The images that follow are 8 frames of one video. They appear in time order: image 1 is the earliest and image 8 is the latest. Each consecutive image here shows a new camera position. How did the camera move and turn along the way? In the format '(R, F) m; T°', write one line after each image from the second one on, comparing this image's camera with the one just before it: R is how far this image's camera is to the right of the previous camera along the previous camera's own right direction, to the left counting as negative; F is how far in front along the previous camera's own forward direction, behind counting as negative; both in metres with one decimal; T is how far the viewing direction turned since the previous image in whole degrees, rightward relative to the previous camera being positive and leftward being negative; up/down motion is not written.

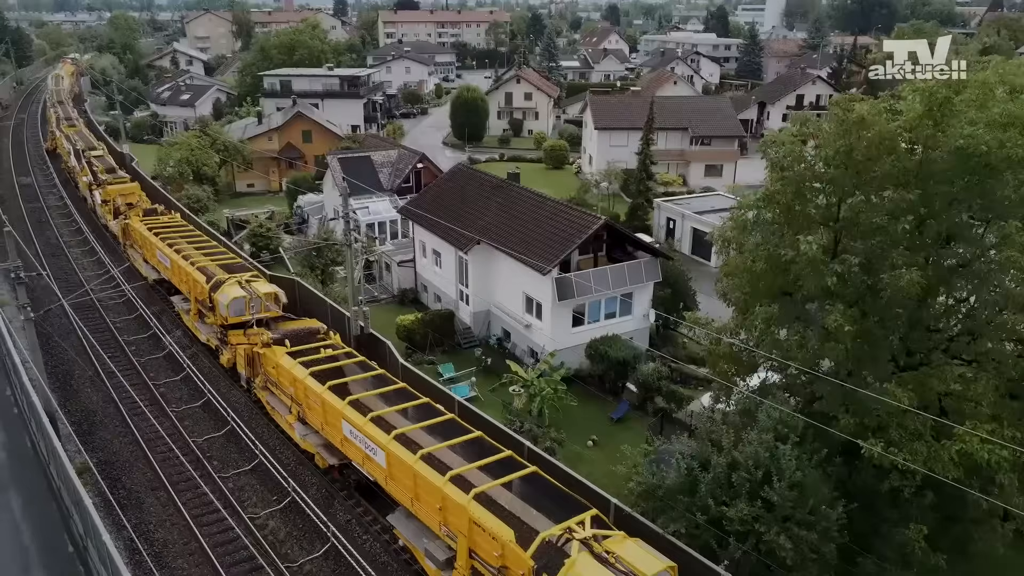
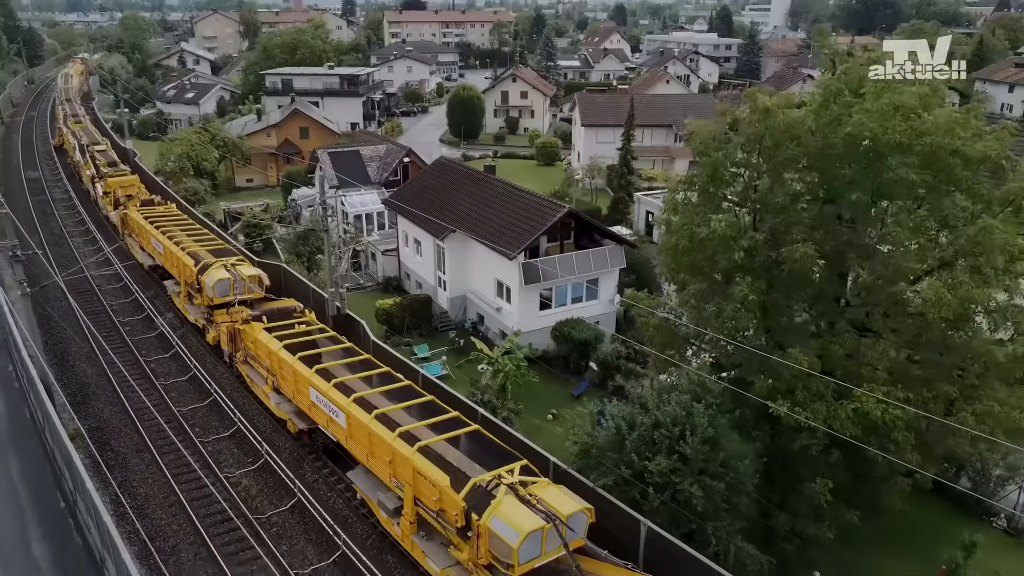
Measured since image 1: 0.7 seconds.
(+1.0, -1.0) m; -1°
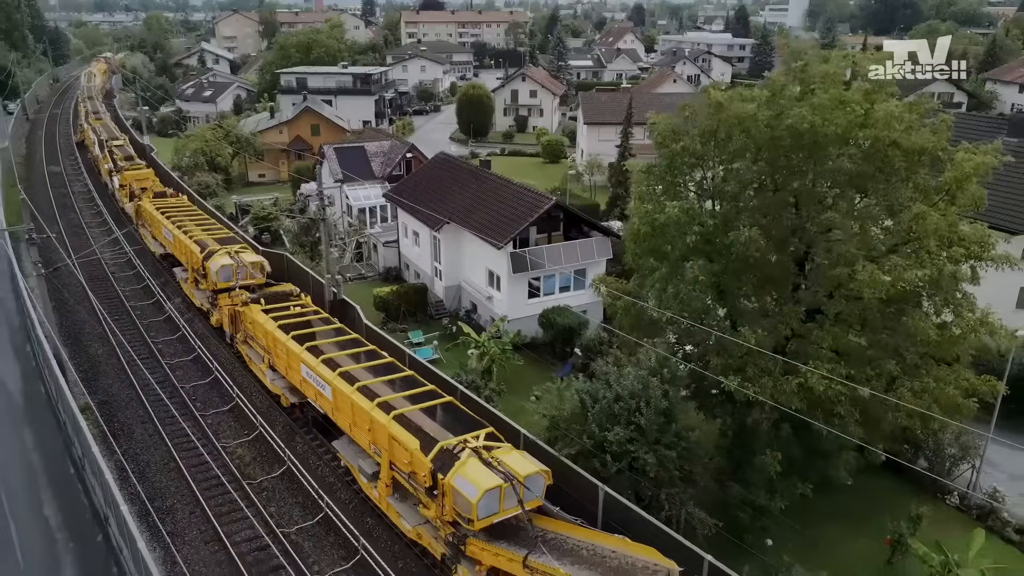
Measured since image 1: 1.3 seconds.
(+0.8, -0.8) m; -1°
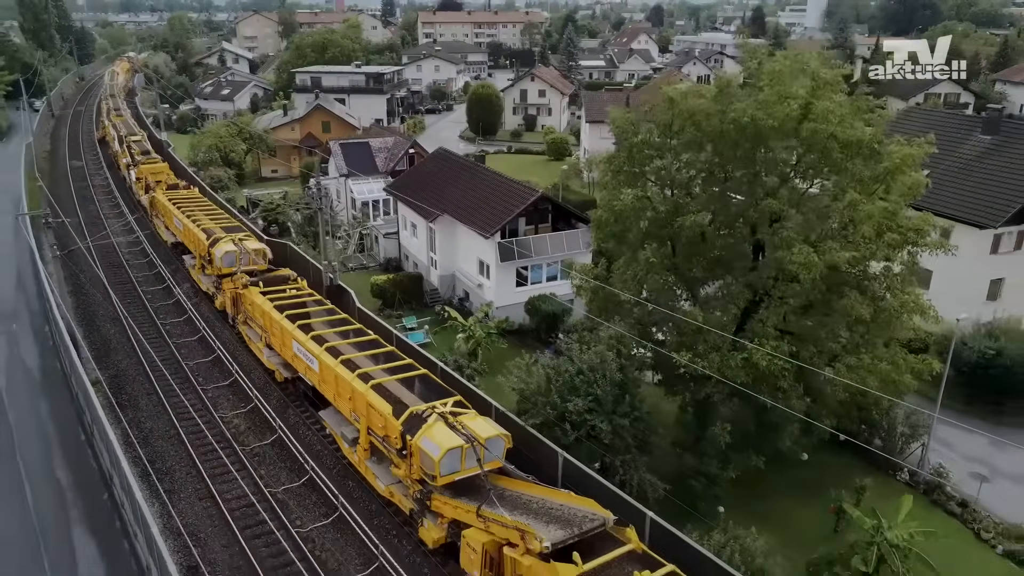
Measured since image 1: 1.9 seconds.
(+0.9, -1.0) m; -1°
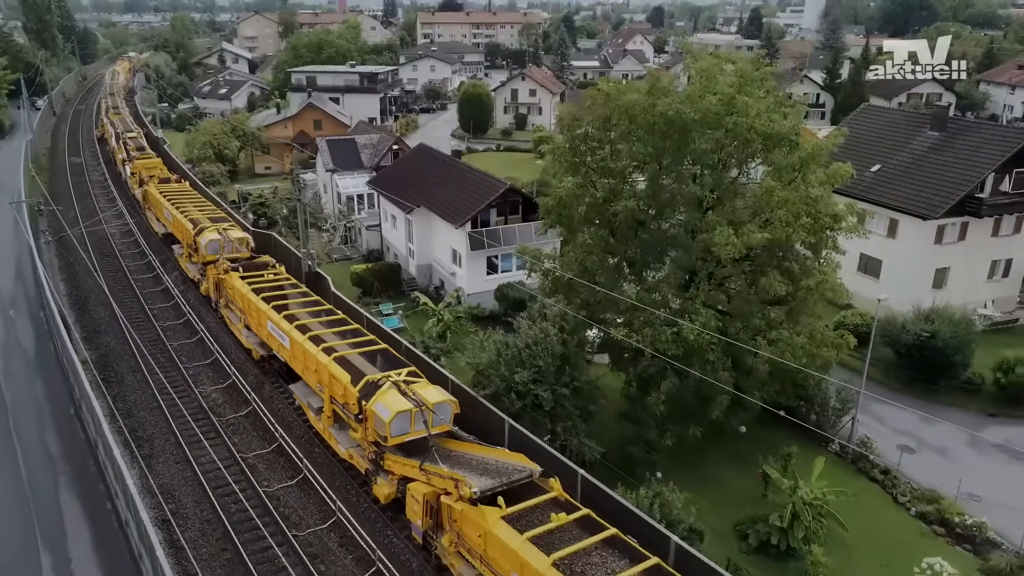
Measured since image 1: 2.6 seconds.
(+1.0, -1.1) m; 0°
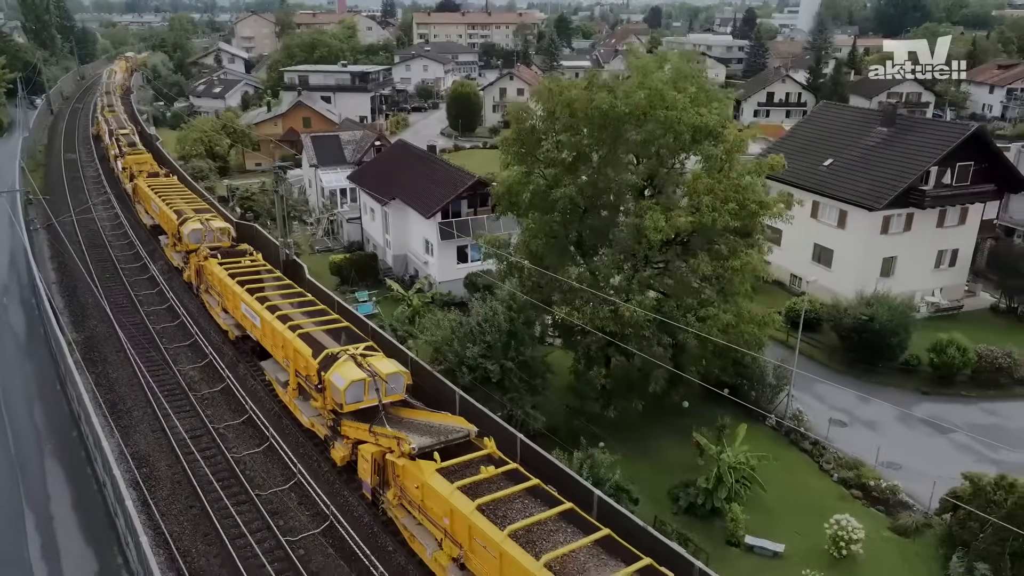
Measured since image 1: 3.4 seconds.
(+1.0, -1.1) m; 0°
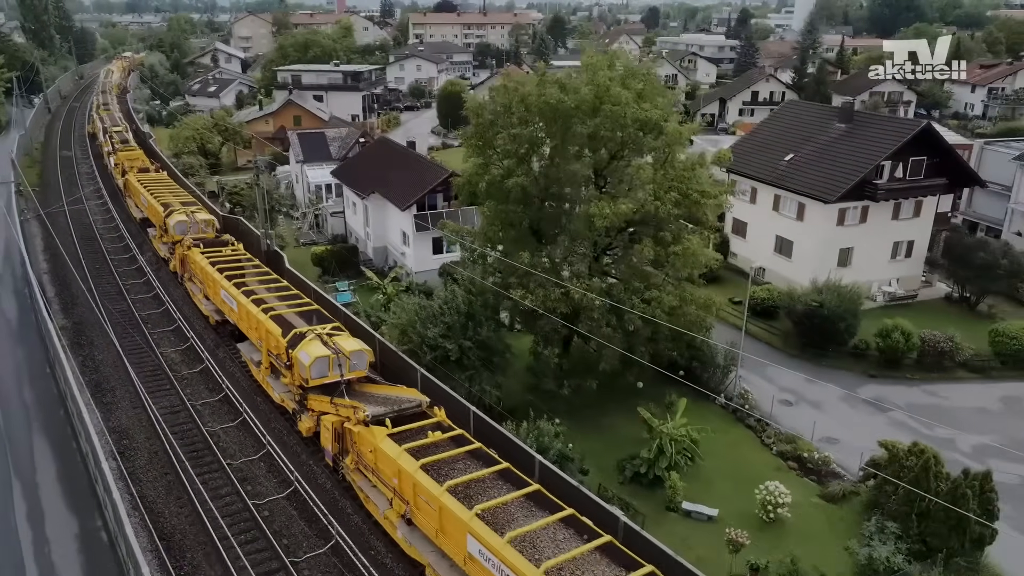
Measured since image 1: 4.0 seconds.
(+0.9, -0.9) m; 0°
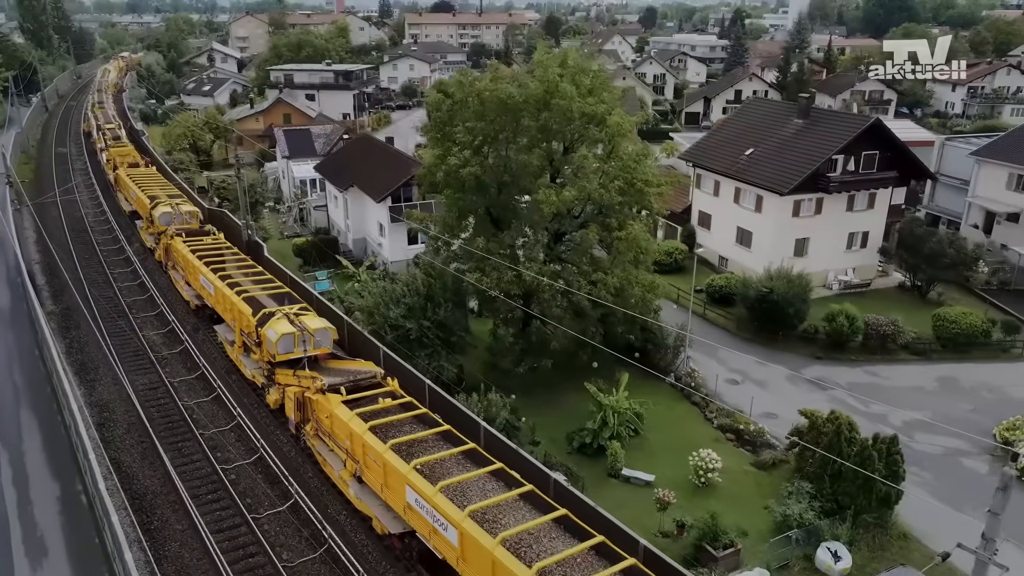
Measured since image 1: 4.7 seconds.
(+1.0, -1.0) m; 0°
